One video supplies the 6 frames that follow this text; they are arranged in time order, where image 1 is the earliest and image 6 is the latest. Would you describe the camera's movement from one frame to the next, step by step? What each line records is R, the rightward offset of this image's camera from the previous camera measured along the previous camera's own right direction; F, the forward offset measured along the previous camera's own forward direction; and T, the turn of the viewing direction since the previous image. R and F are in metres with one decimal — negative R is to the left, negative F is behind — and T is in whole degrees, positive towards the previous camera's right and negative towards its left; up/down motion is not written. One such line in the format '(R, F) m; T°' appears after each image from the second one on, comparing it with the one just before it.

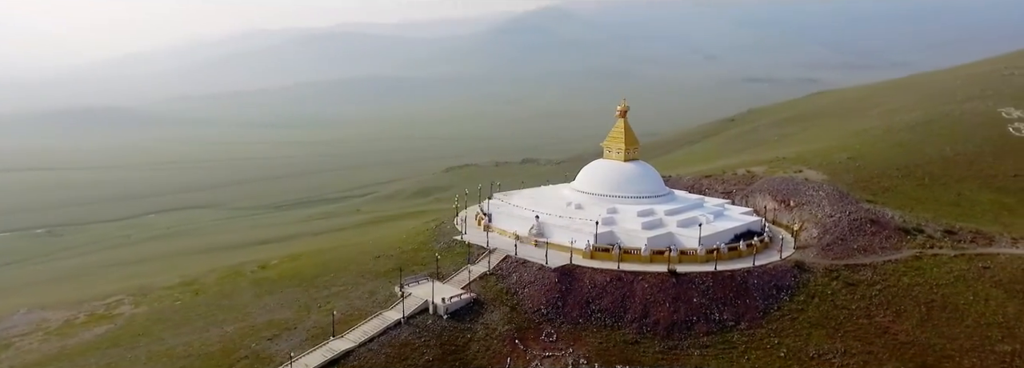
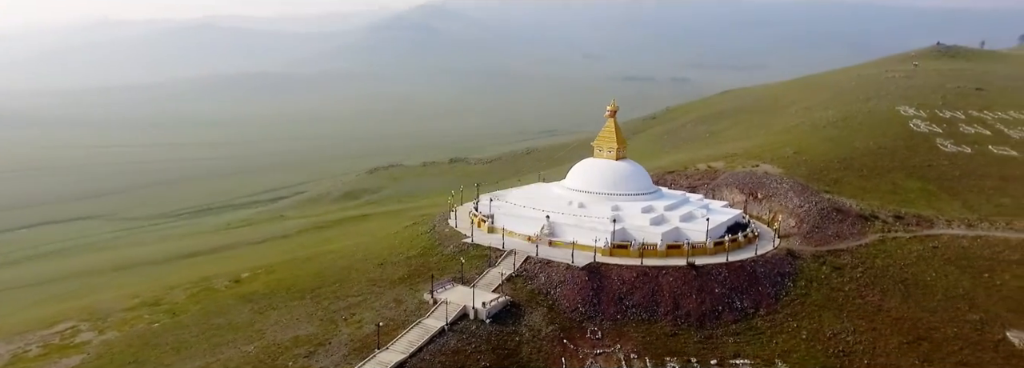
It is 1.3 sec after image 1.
(-5.3, +0.6) m; +10°
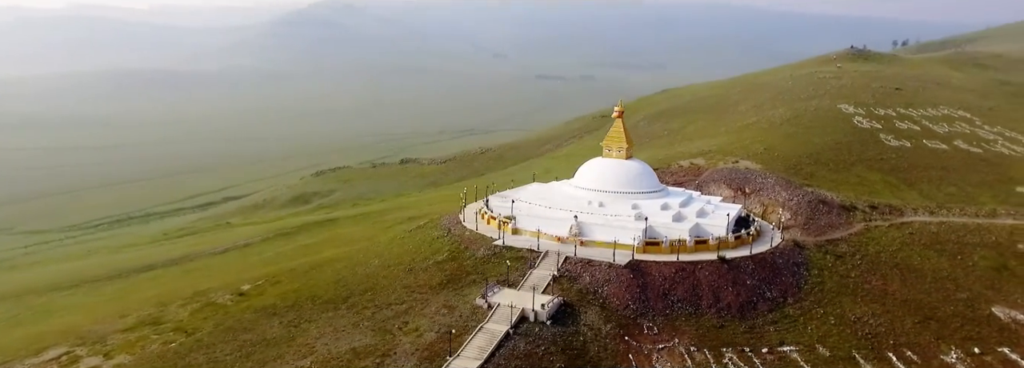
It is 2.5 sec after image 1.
(-5.0, +0.3) m; +7°
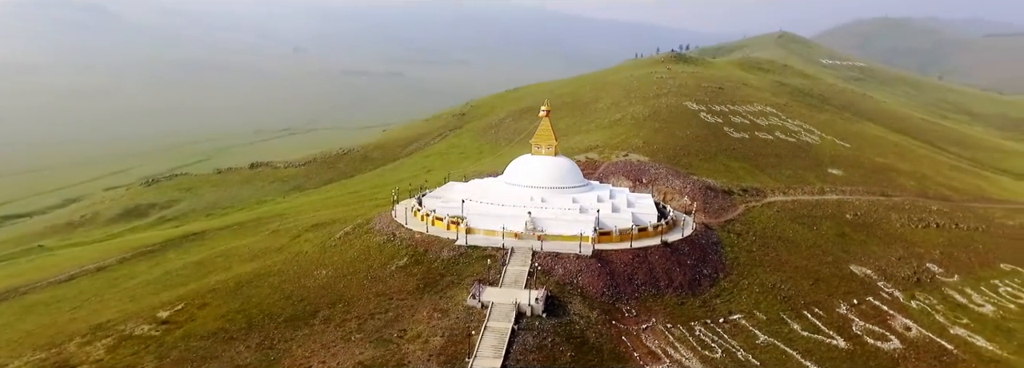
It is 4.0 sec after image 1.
(-6.2, +0.4) m; +17°
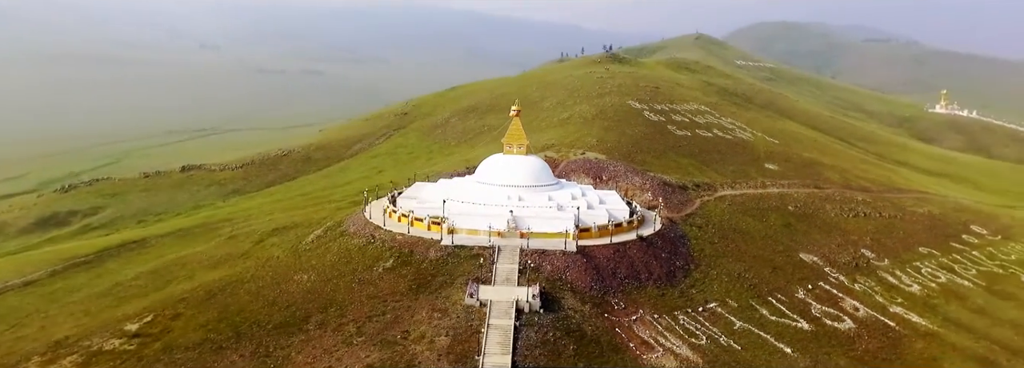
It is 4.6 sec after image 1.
(-2.7, -0.3) m; +7°
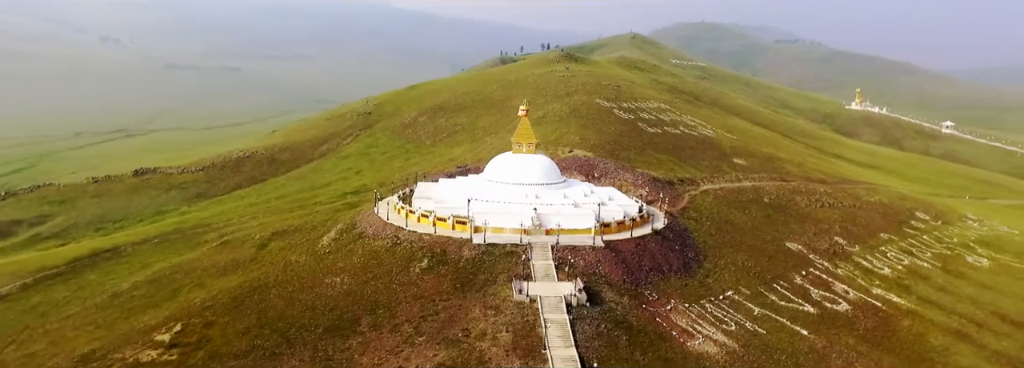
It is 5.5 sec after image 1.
(-4.3, -0.5) m; +6°
